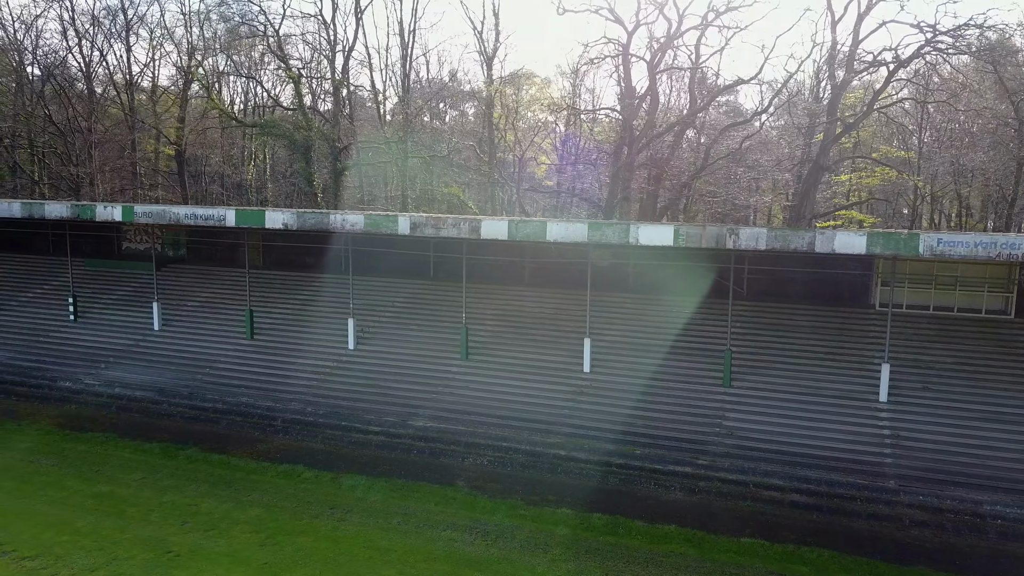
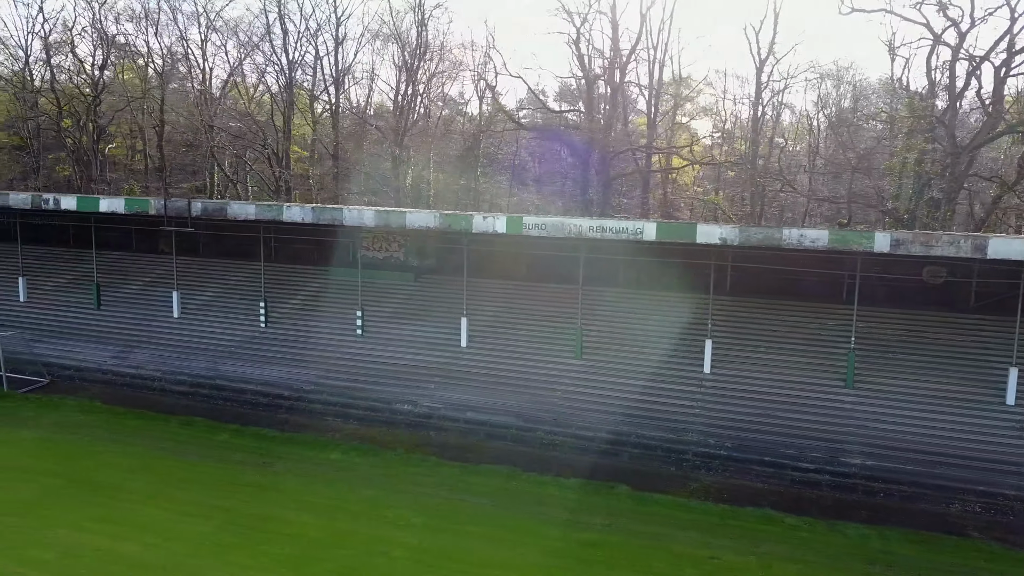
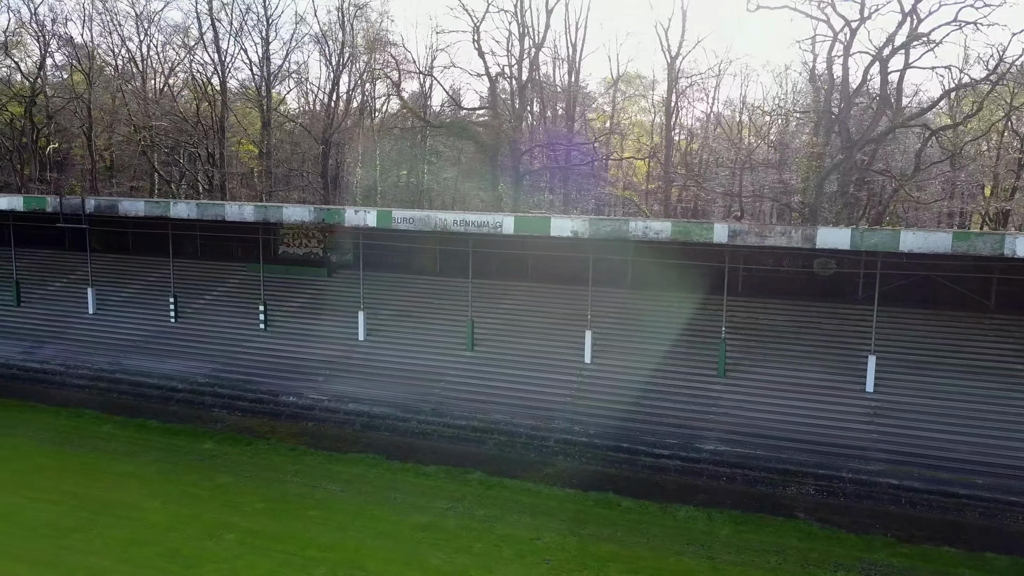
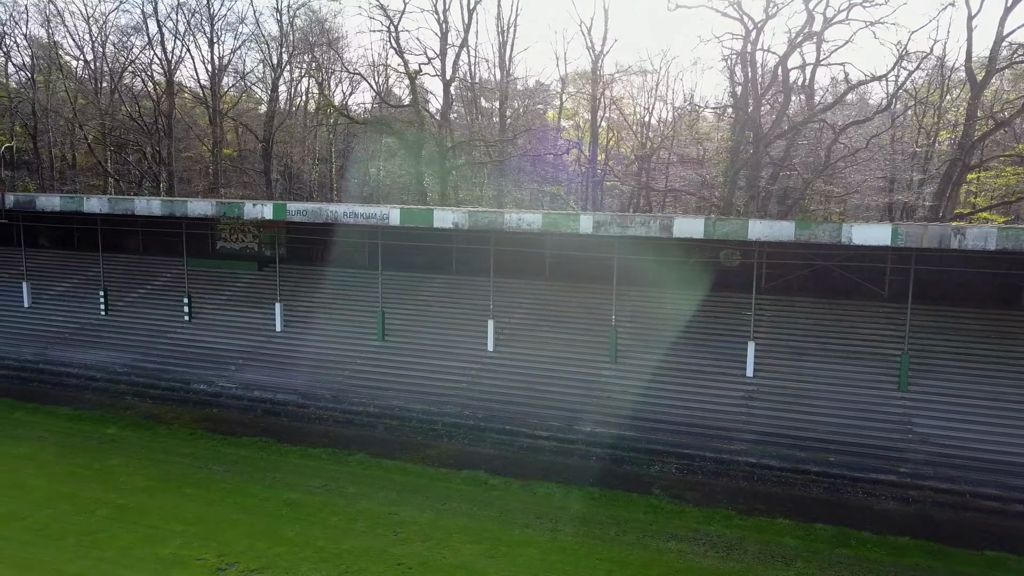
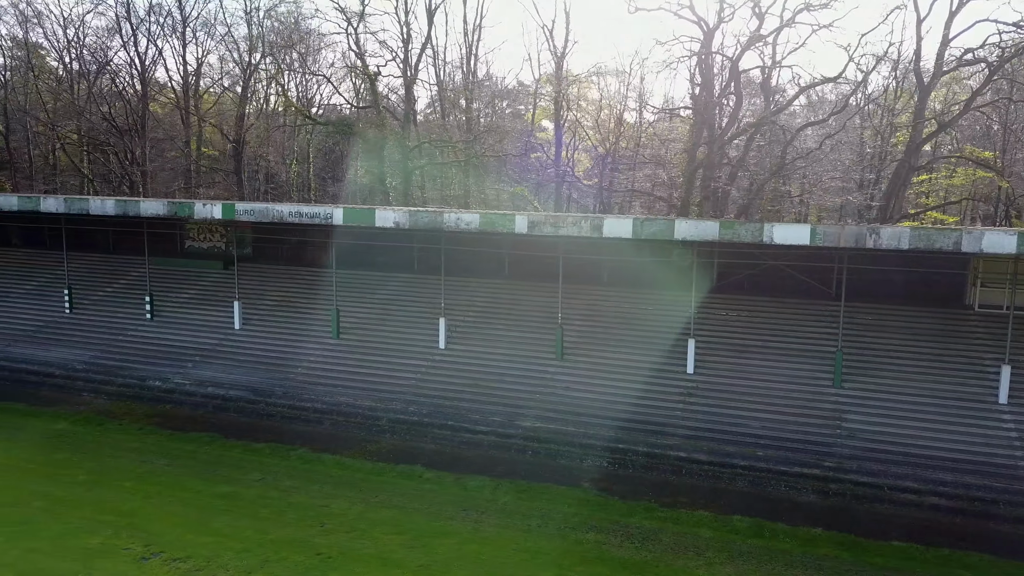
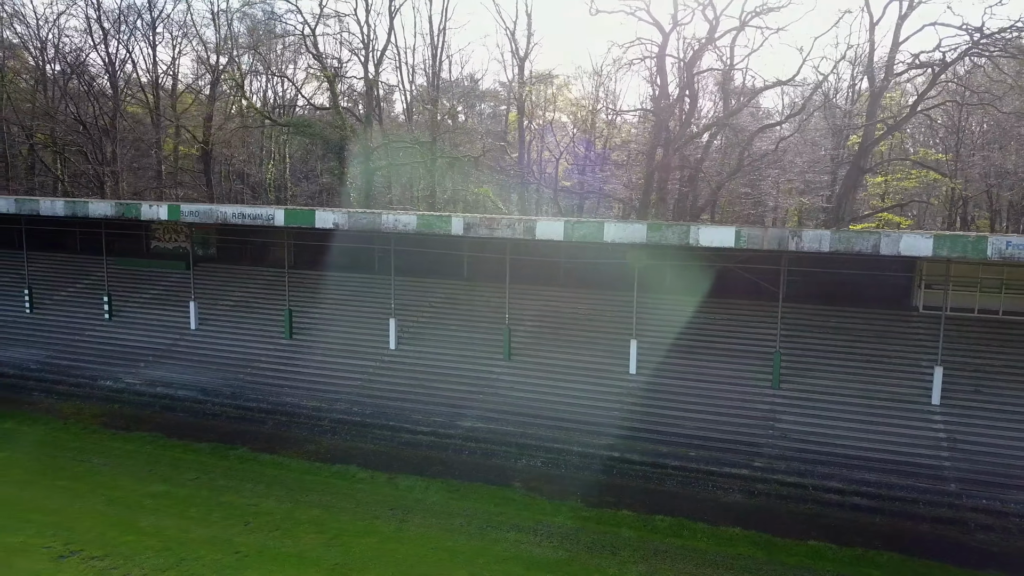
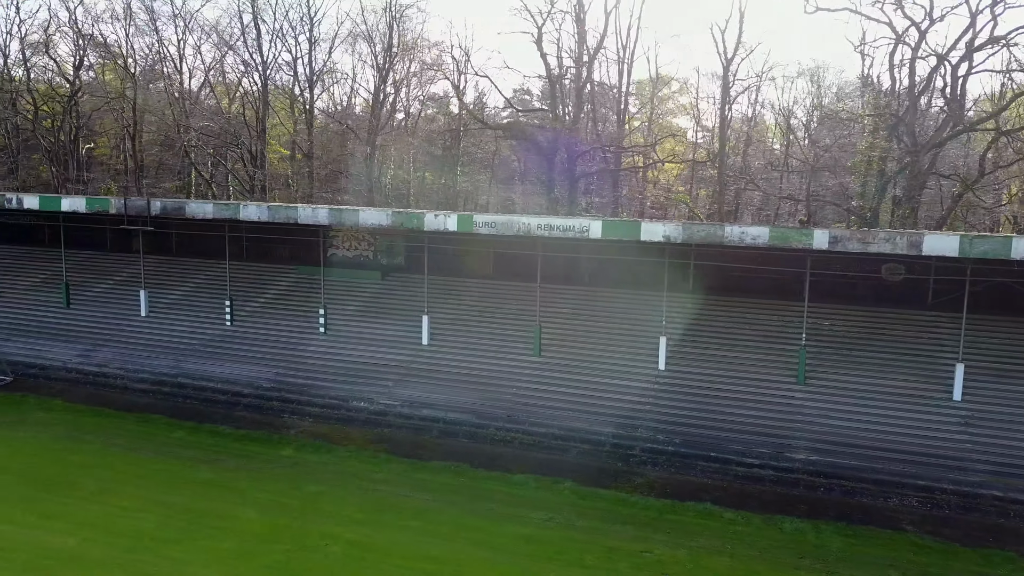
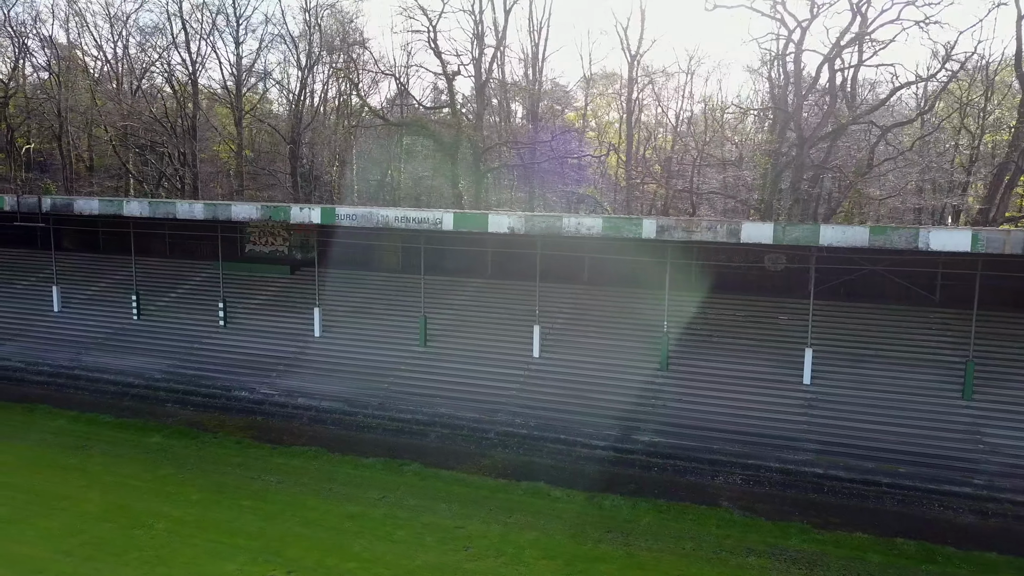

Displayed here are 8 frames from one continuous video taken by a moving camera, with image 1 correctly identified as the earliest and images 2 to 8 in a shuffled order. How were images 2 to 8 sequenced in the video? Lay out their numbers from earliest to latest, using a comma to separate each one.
6, 5, 4, 8, 3, 7, 2
